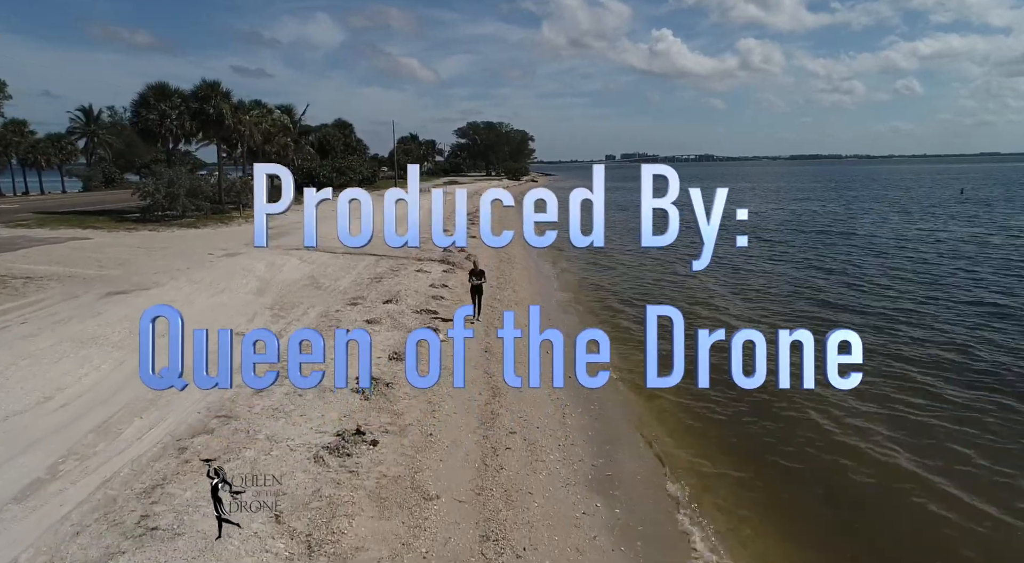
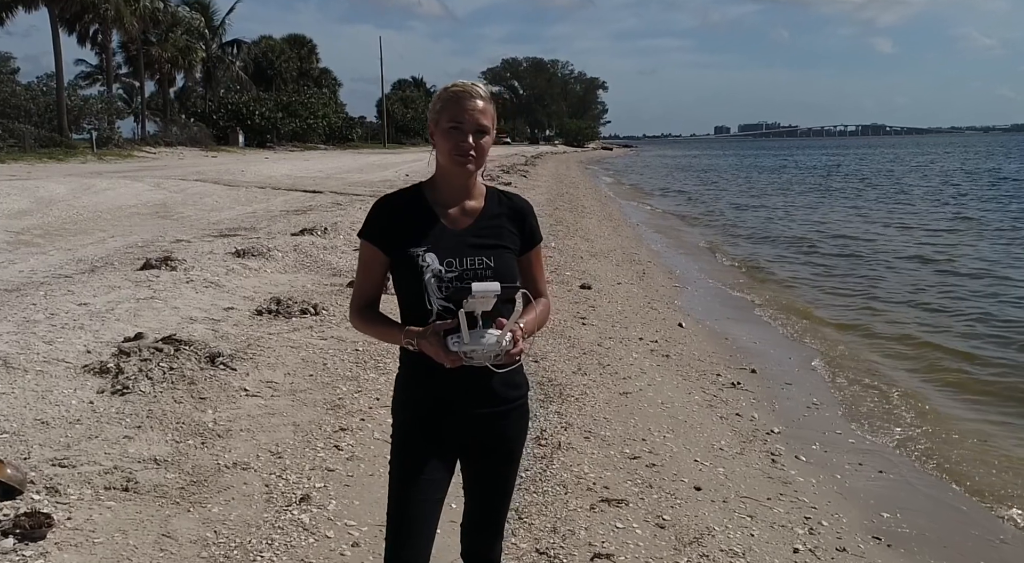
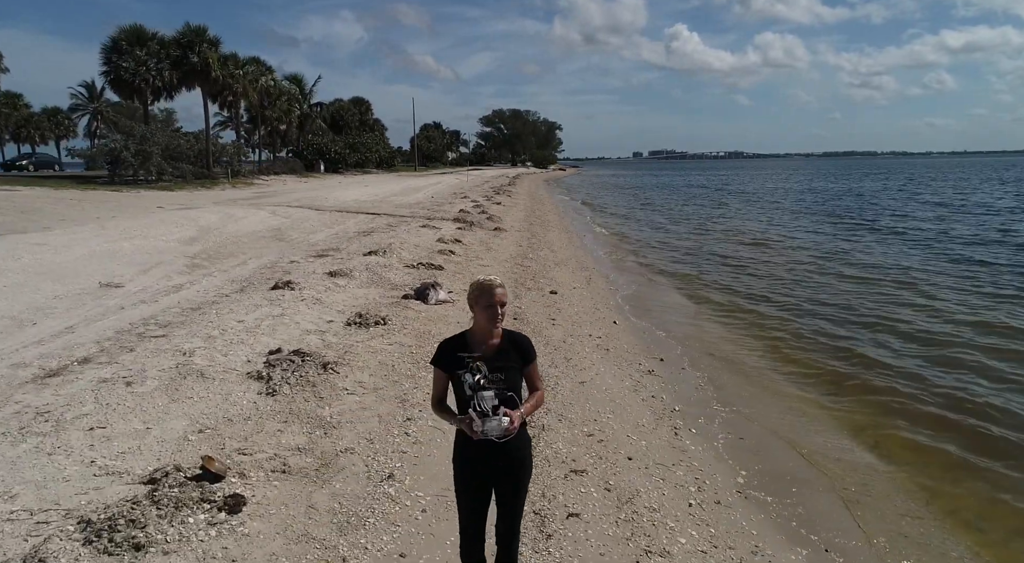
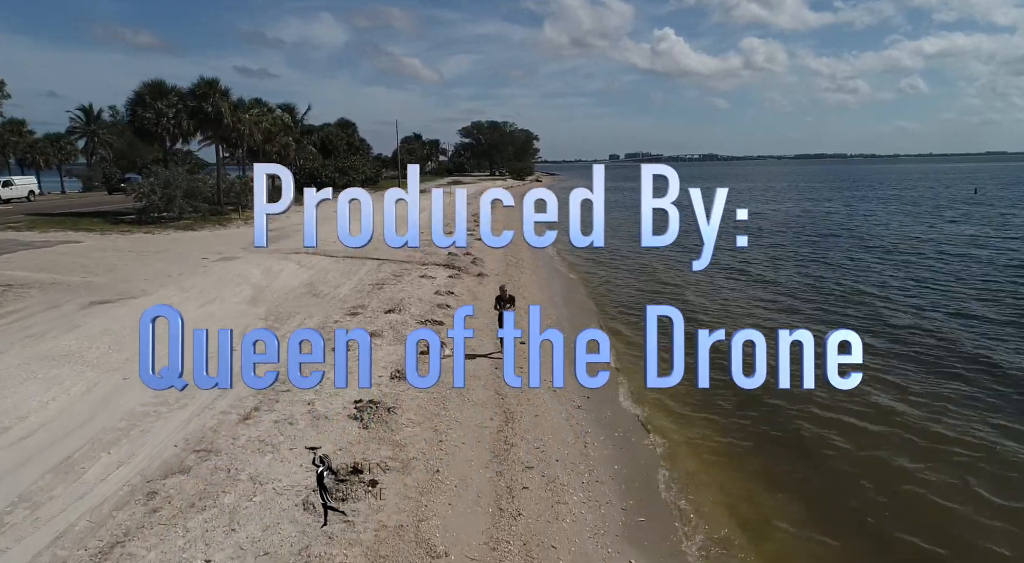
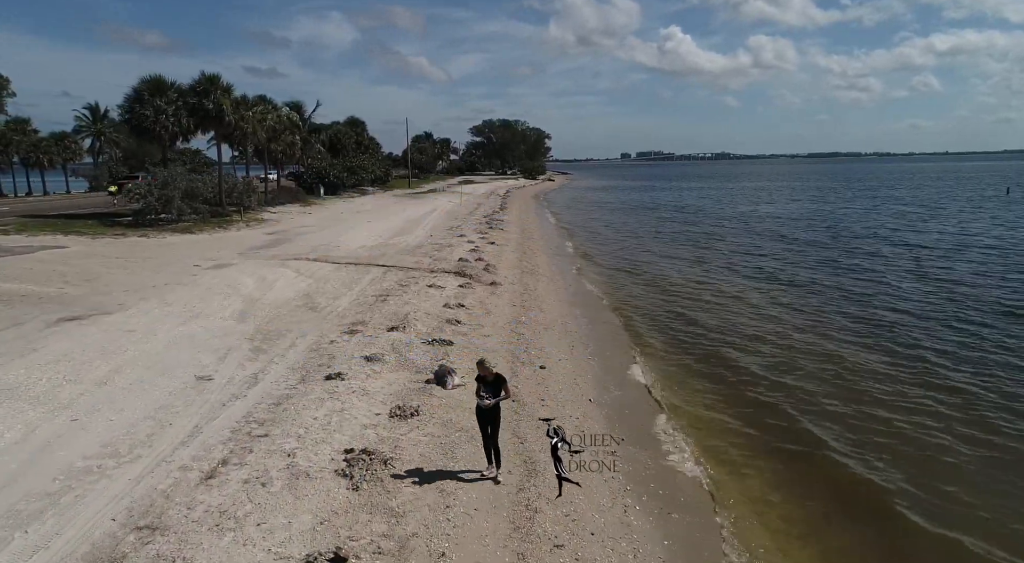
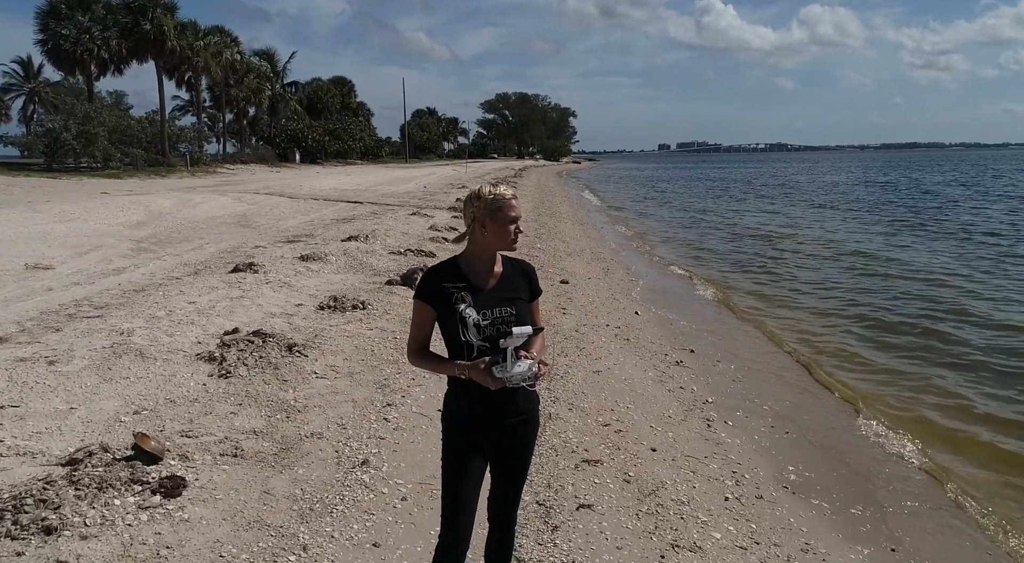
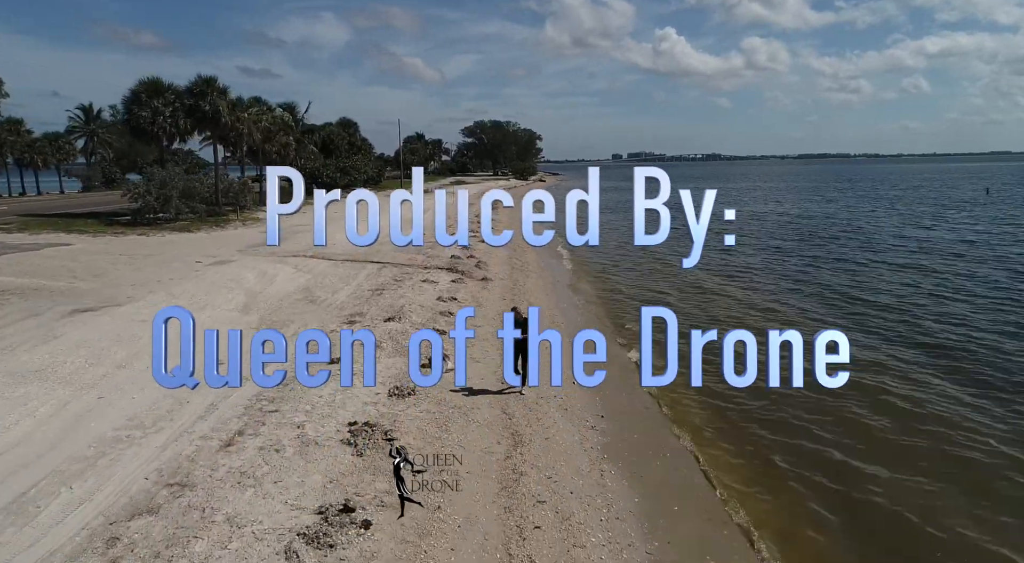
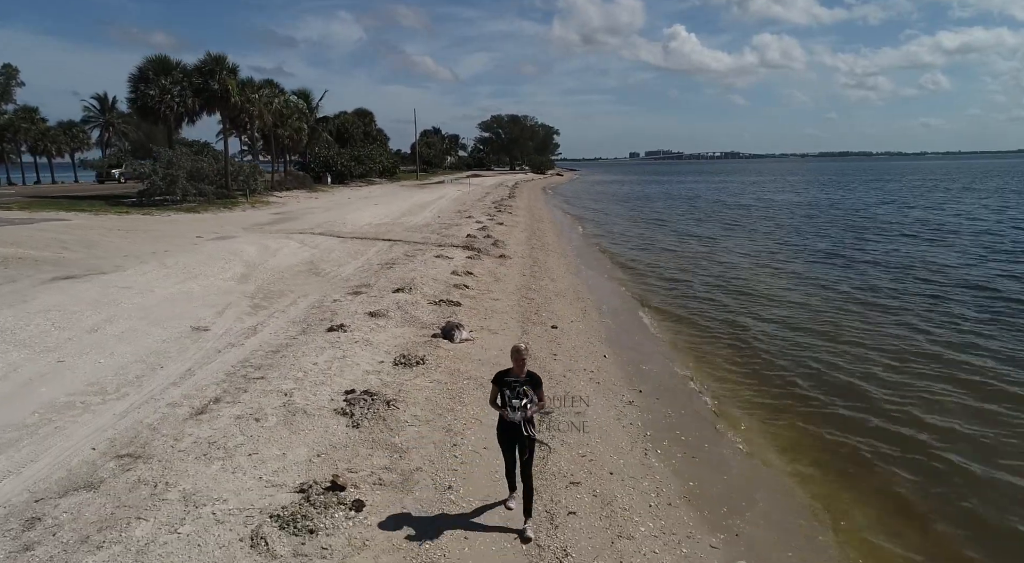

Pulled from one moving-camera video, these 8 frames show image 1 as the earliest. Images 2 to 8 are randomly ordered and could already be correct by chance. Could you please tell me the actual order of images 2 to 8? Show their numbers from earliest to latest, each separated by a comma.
4, 7, 5, 8, 3, 6, 2
